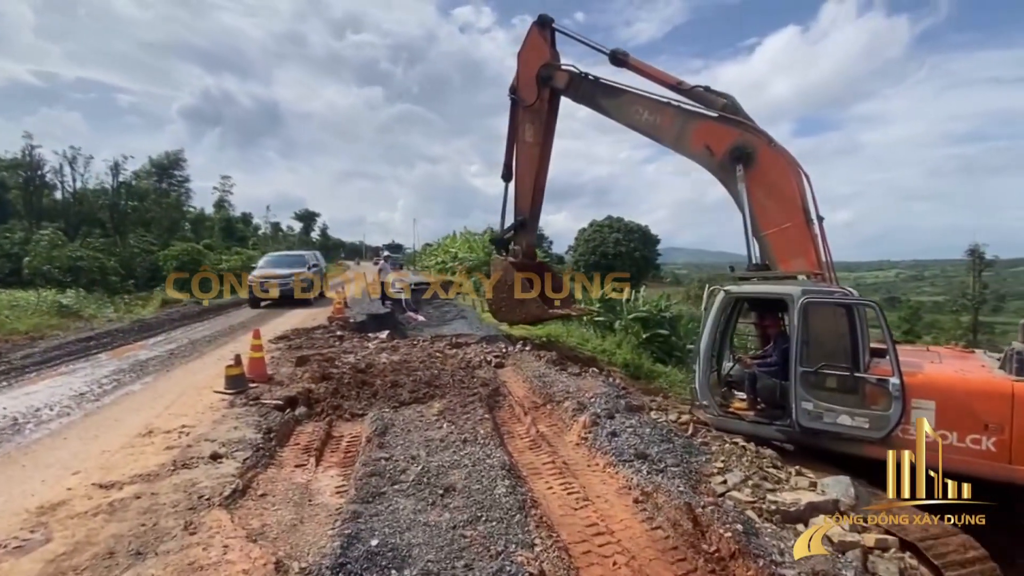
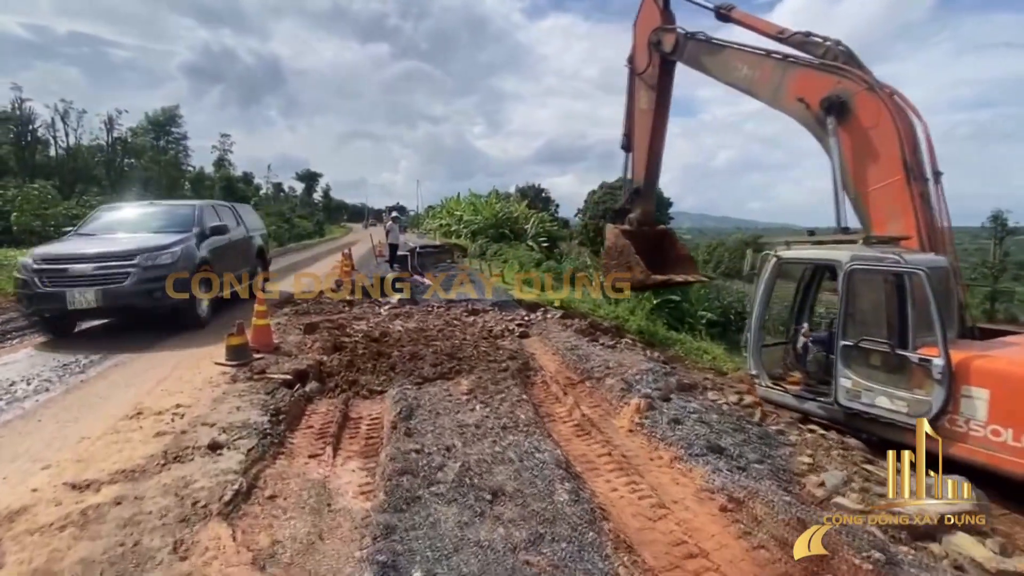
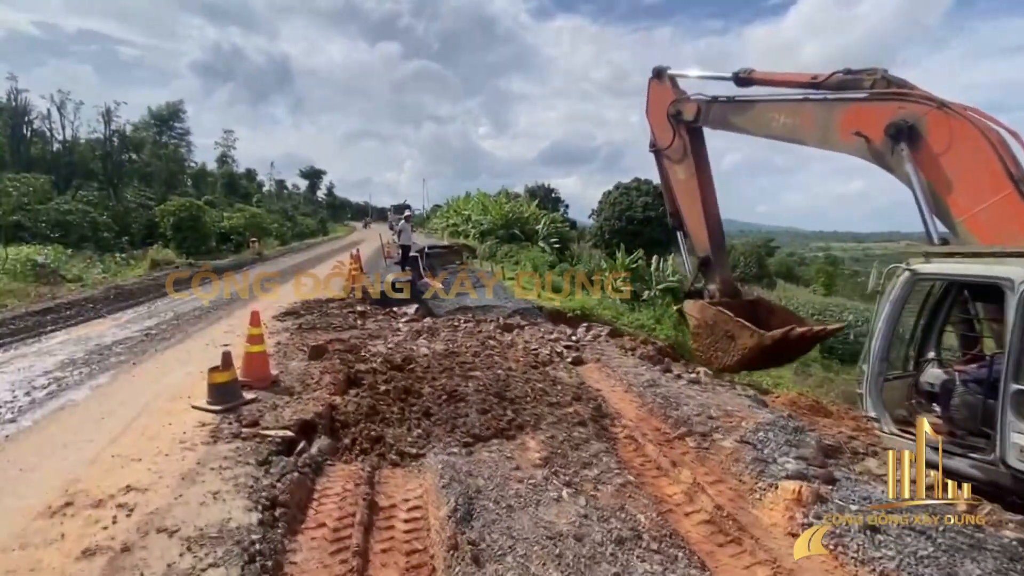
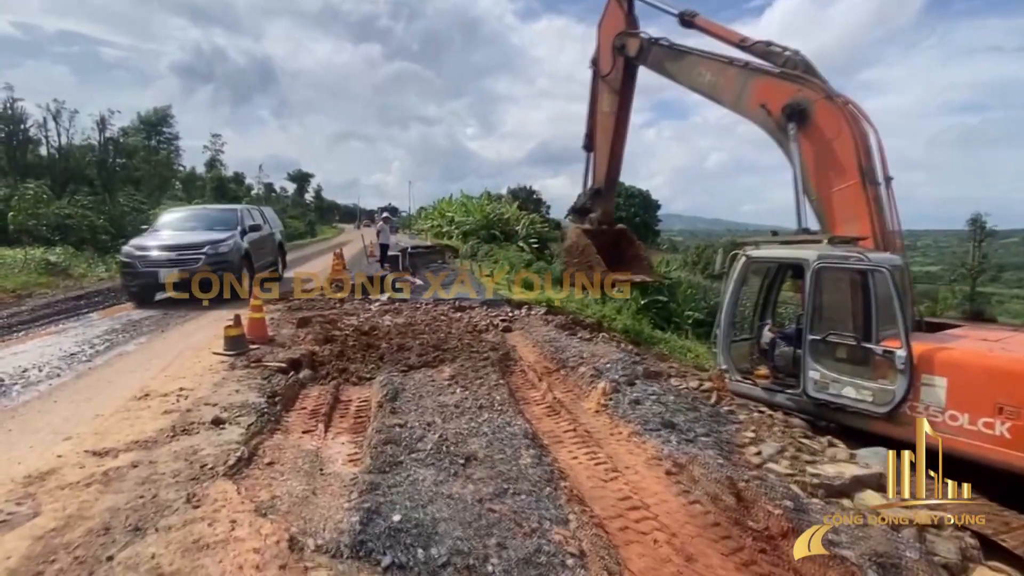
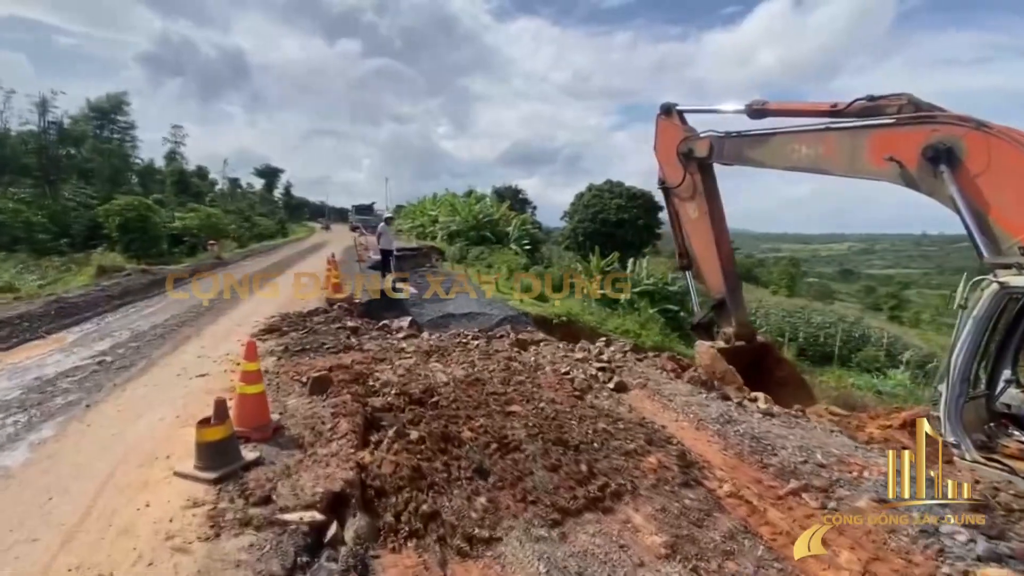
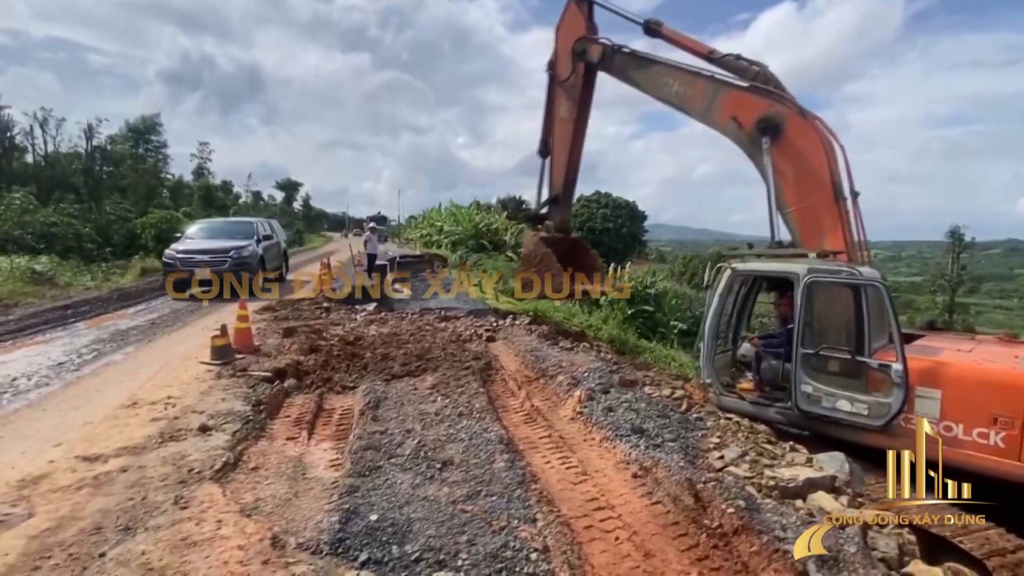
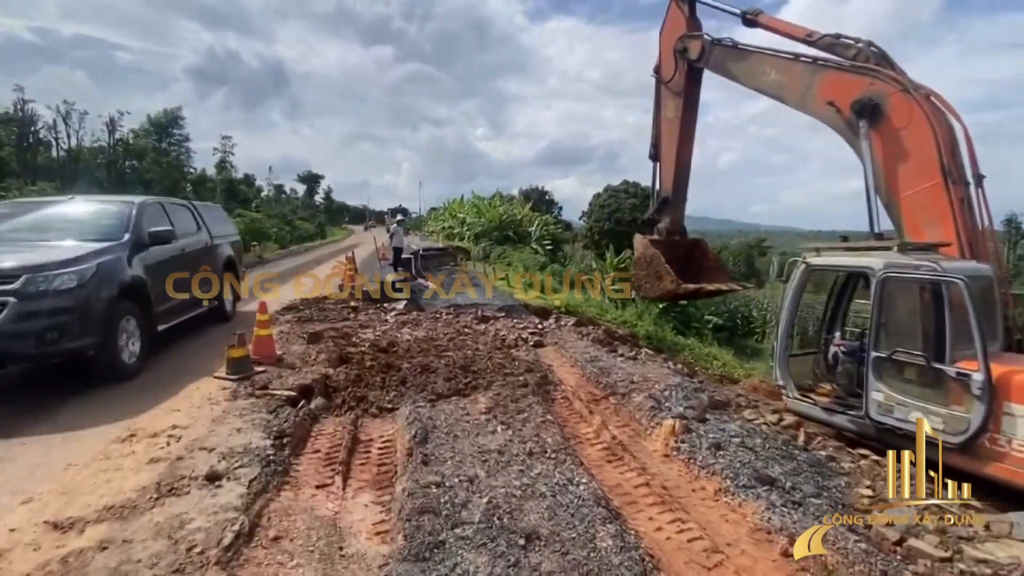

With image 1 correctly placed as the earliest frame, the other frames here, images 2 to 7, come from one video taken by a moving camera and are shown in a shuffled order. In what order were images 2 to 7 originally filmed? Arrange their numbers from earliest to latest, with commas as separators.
6, 4, 2, 7, 3, 5
